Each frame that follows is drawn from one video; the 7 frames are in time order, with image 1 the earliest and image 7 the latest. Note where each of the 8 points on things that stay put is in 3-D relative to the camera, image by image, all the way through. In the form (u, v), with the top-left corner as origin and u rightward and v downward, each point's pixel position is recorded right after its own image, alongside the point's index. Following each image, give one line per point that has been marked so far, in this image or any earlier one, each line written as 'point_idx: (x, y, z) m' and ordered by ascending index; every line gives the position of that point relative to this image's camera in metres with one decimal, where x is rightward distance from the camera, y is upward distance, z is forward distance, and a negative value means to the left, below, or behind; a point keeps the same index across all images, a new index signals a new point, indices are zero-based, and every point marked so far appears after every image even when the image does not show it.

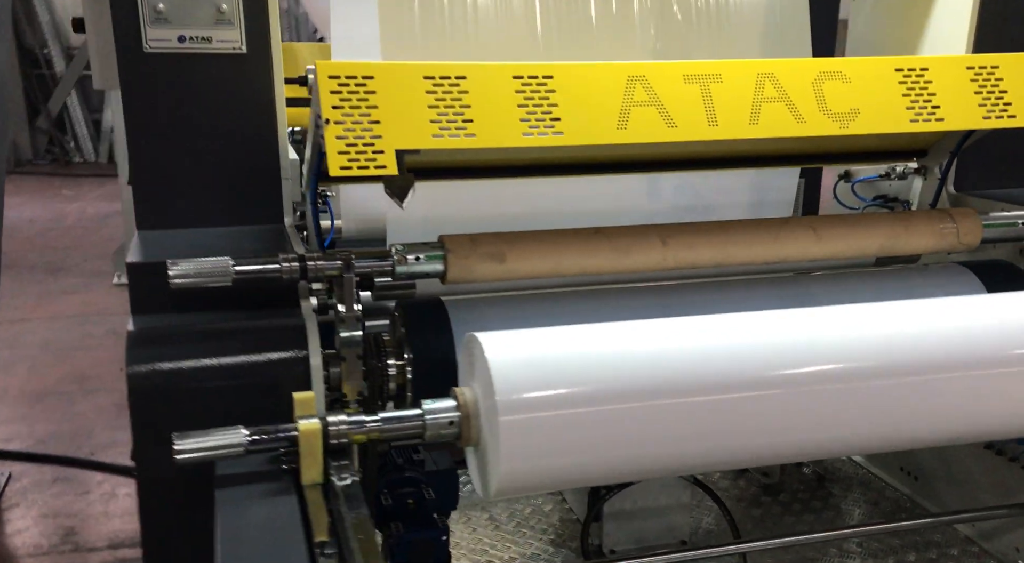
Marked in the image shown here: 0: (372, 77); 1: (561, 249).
0: (-0.2, +0.3, +1.6) m
1: (+0.1, +0.1, +1.7) m
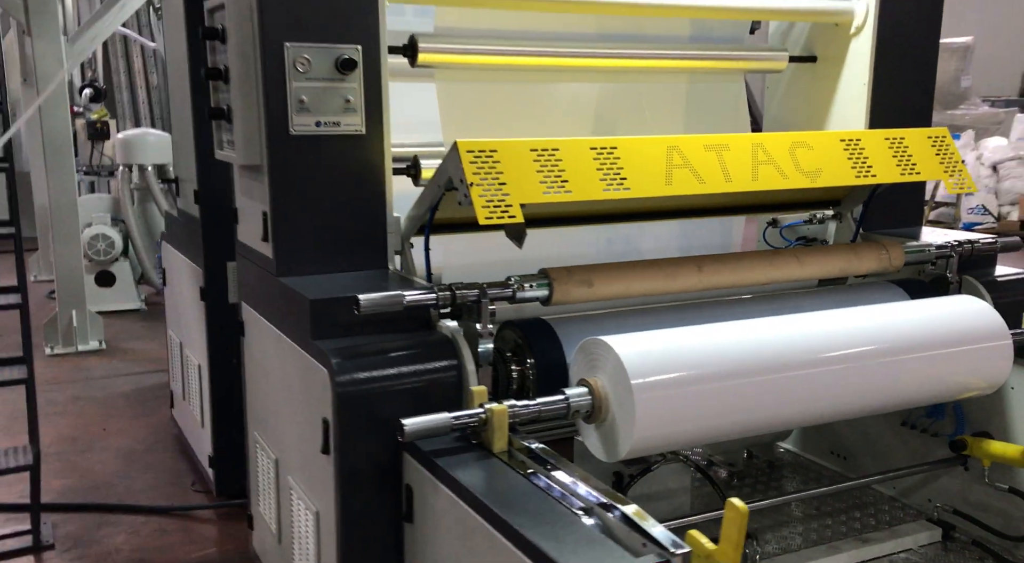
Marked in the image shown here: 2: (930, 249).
0: (0.0, +0.3, +2.1) m
1: (+0.3, 0.0, +2.2) m
2: (+1.1, +0.1, +2.6) m
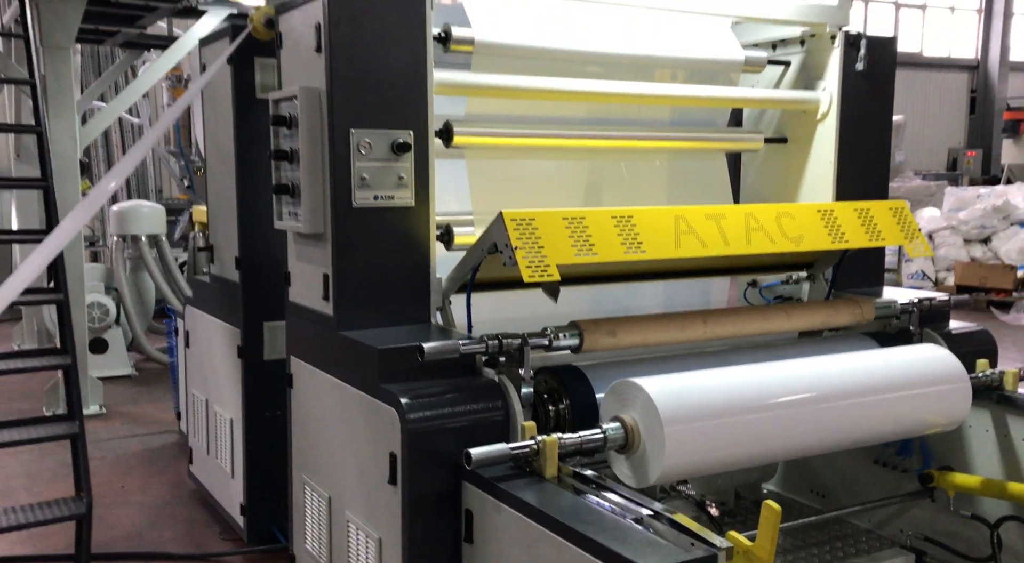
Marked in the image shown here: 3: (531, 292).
0: (+0.1, +0.2, +2.4) m
1: (+0.3, -0.1, +2.5) m
2: (+1.2, -0.1, +3.0) m
3: (+0.1, 0.0, +3.0) m
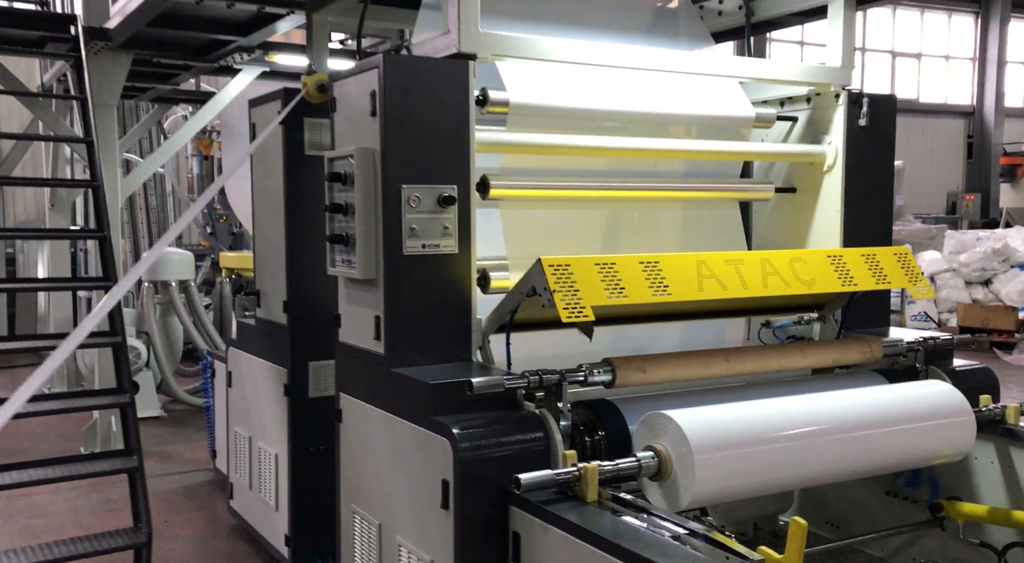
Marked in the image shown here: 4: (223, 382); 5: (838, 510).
0: (+0.2, 0.0, +2.6) m
1: (+0.5, -0.2, +2.8) m
2: (+1.3, -0.2, +3.2) m
3: (+0.2, -0.2, +3.2) m
4: (-1.2, -0.4, +4.2) m
5: (+1.2, -0.8, +3.6) m
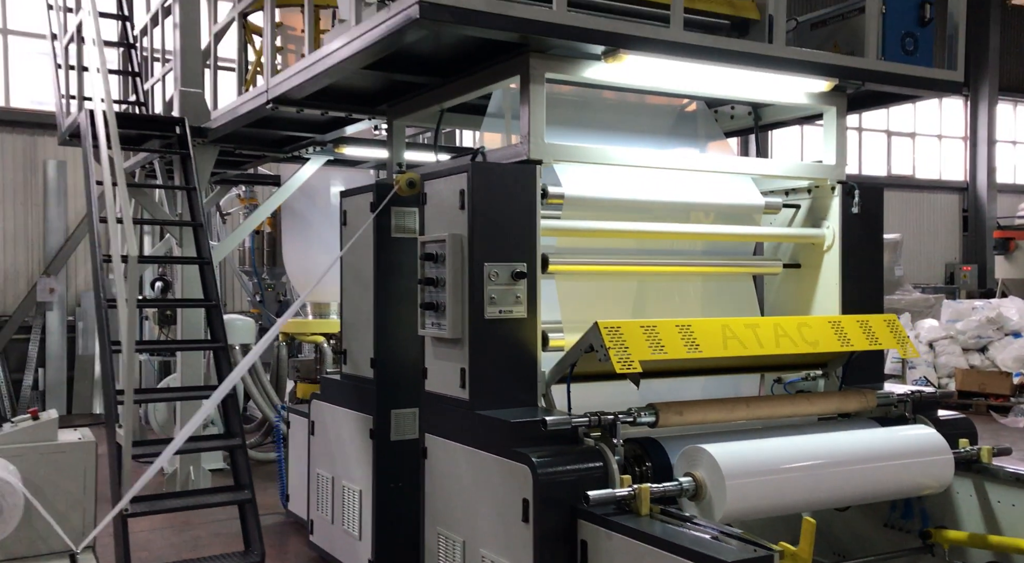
0: (+0.4, -0.2, +3.3) m
1: (+0.7, -0.4, +3.4) m
2: (+1.5, -0.4, +3.8) m
3: (+0.4, -0.4, +3.8) m
4: (-1.0, -0.7, +4.8) m
5: (+1.4, -1.1, +4.2) m
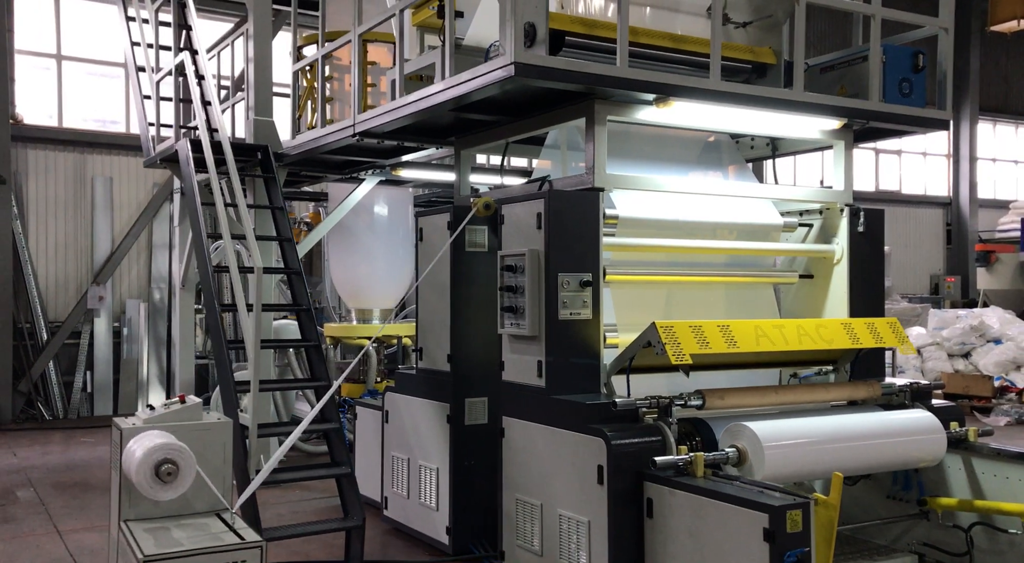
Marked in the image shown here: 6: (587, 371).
0: (+0.7, -0.2, +4.0) m
1: (+0.9, -0.5, +4.1) m
2: (+1.8, -0.5, +4.5) m
3: (+0.7, -0.4, +4.5) m
4: (-0.8, -0.8, +5.5) m
5: (+1.7, -1.1, +4.9) m
6: (+0.3, -0.4, +4.1) m
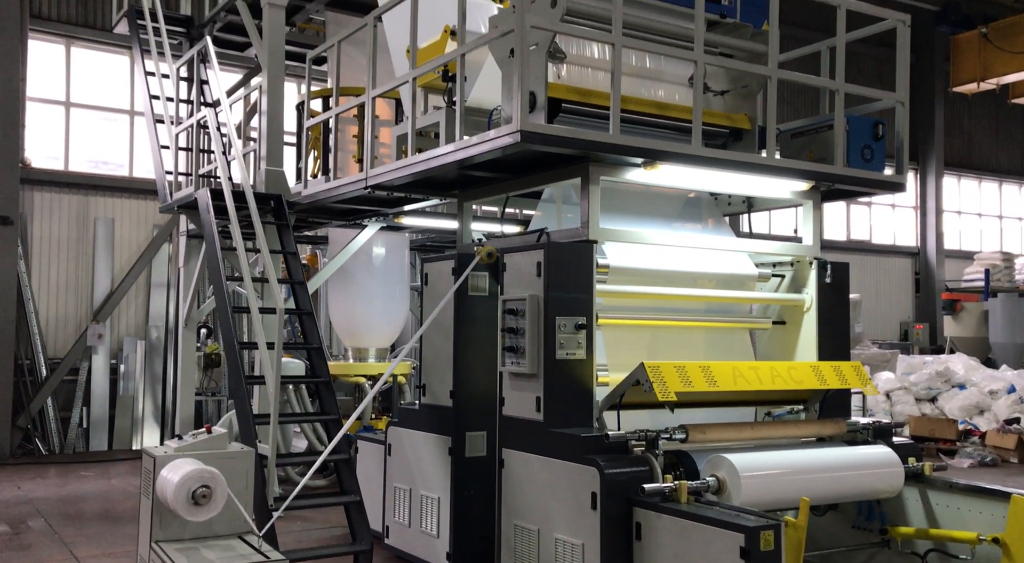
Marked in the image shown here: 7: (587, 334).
0: (+0.7, -0.4, +4.4) m
1: (+1.0, -0.7, +4.5) m
2: (+1.7, -0.7, +4.9) m
3: (+0.6, -0.7, +4.9) m
4: (-0.8, -1.0, +5.9) m
5: (+1.6, -1.4, +5.3) m
6: (+0.3, -0.6, +4.5) m
7: (+0.4, -0.3, +4.6) m
